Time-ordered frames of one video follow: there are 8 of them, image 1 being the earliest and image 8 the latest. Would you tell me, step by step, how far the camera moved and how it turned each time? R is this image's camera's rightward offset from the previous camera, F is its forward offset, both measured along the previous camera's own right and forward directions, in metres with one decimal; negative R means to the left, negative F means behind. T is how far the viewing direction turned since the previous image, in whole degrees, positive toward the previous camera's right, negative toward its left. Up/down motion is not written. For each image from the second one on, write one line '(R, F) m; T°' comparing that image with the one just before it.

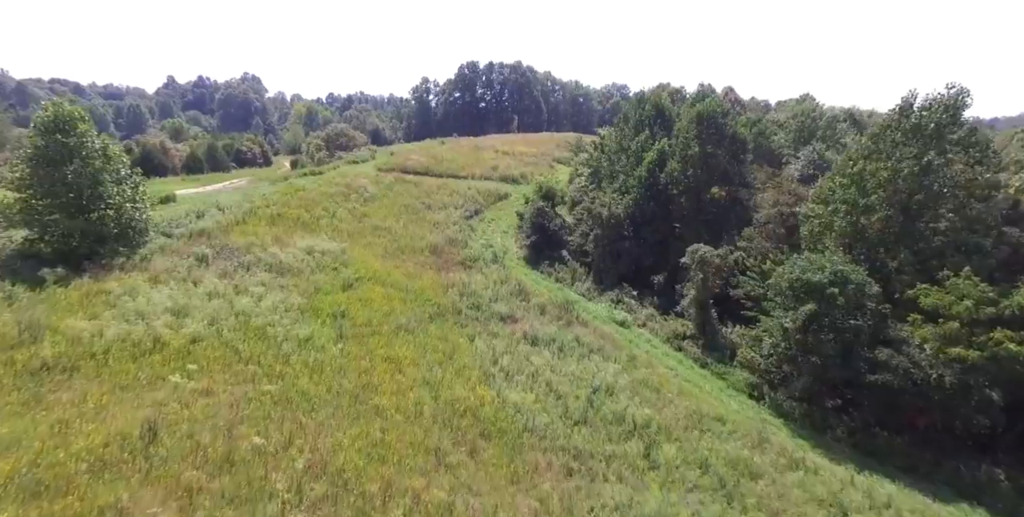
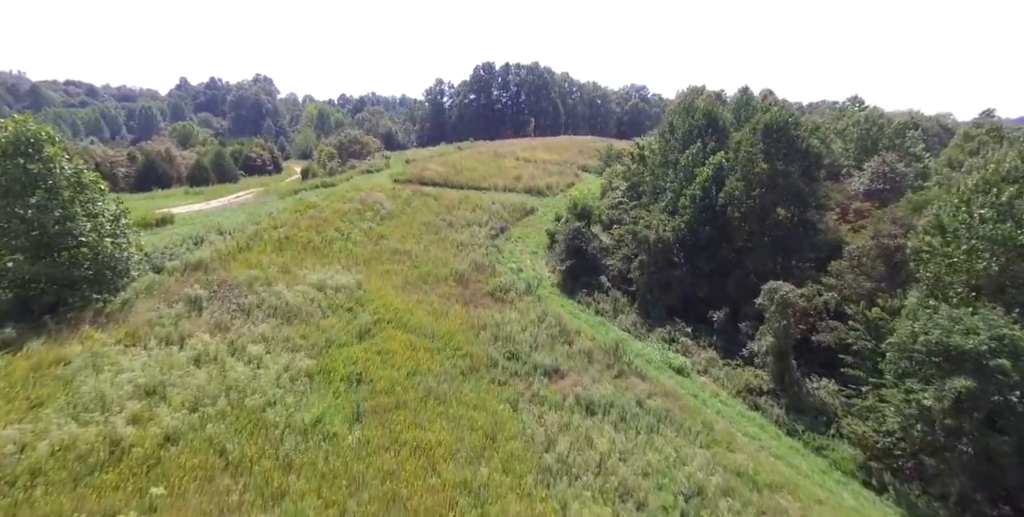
(-1.2, +3.1) m; -1°
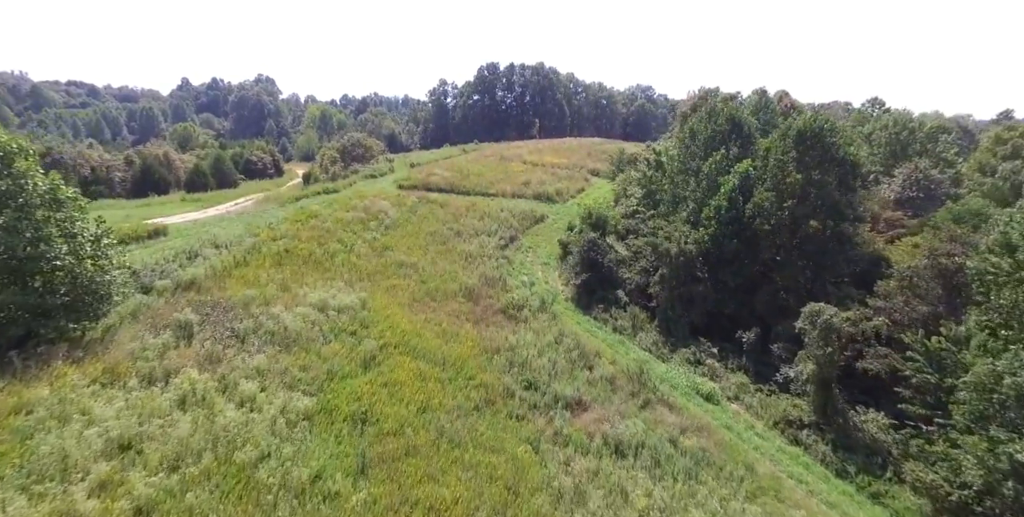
(-0.5, +1.4) m; 0°
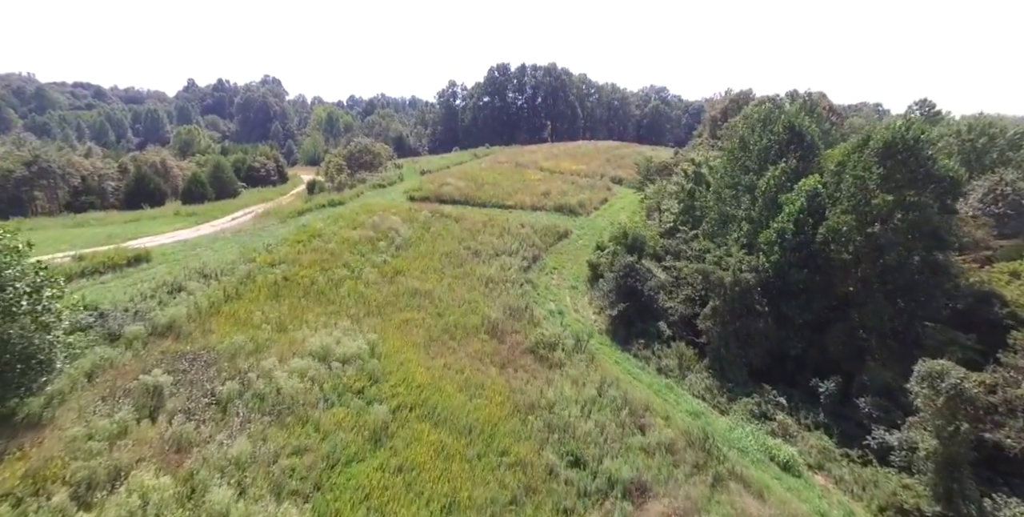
(-0.9, +3.0) m; -1°
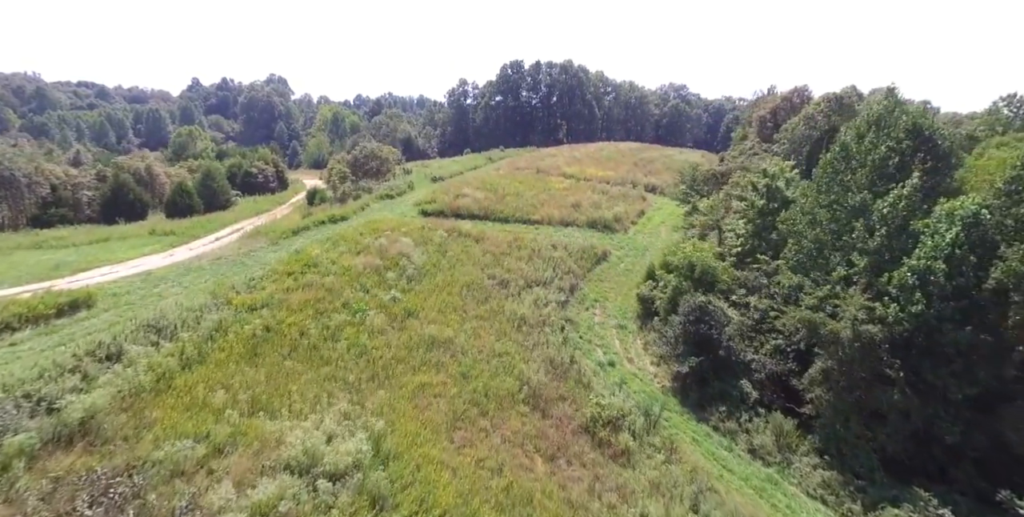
(-1.2, +4.8) m; -1°
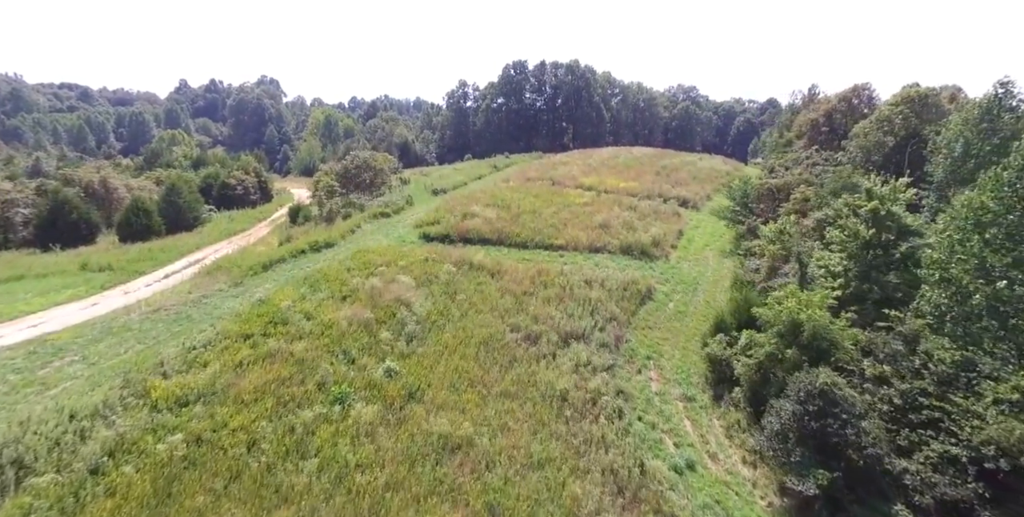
(-1.2, +5.5) m; 0°
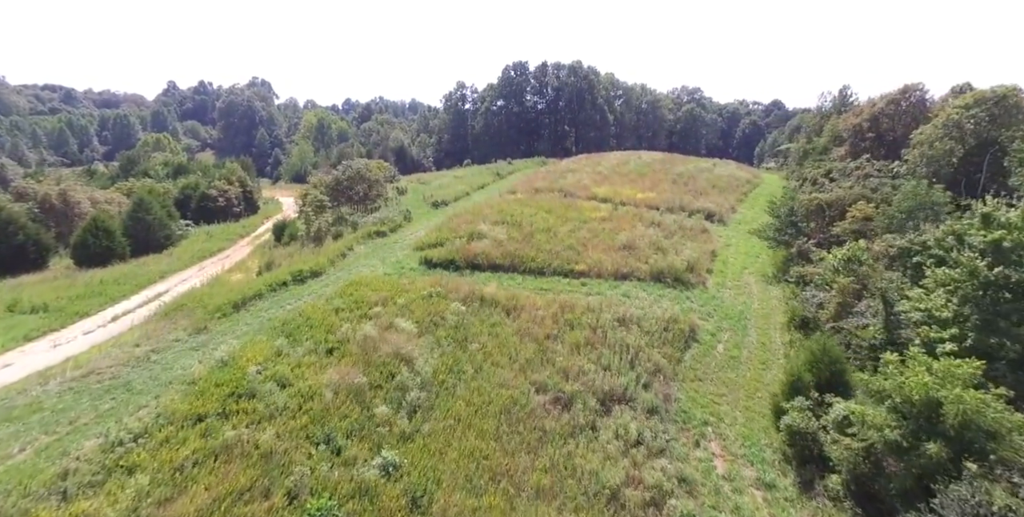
(-0.9, +3.6) m; 0°
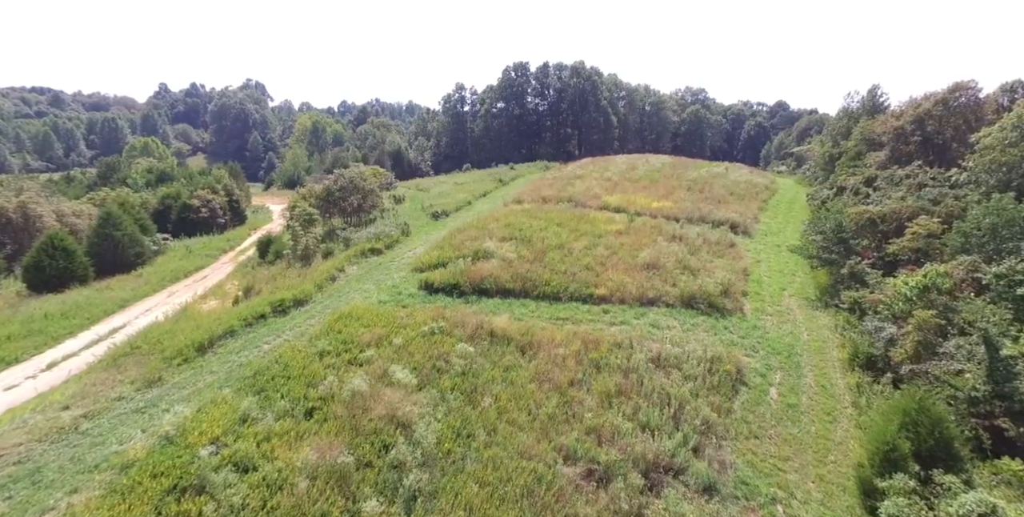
(-0.6, +3.0) m; 0°
